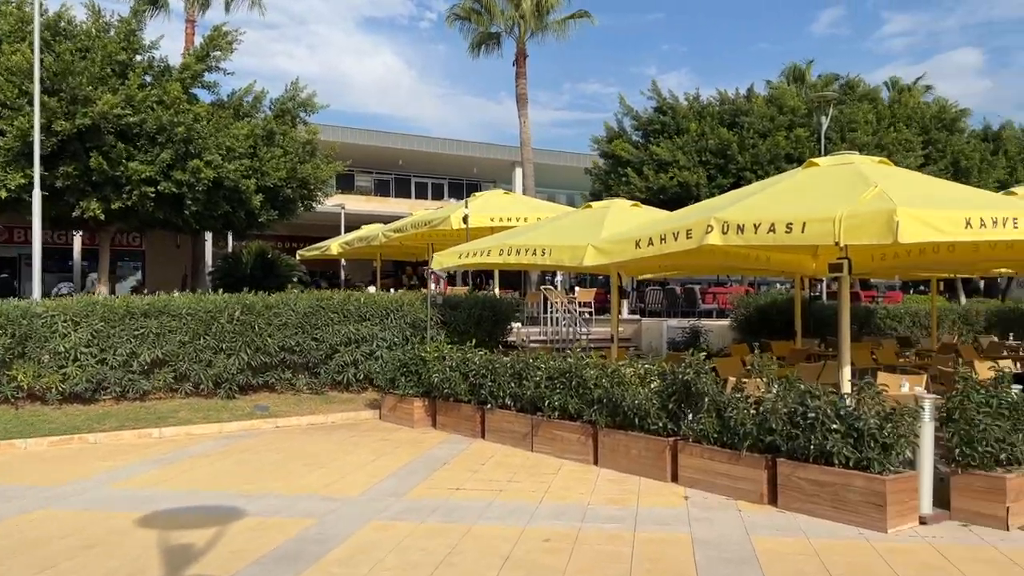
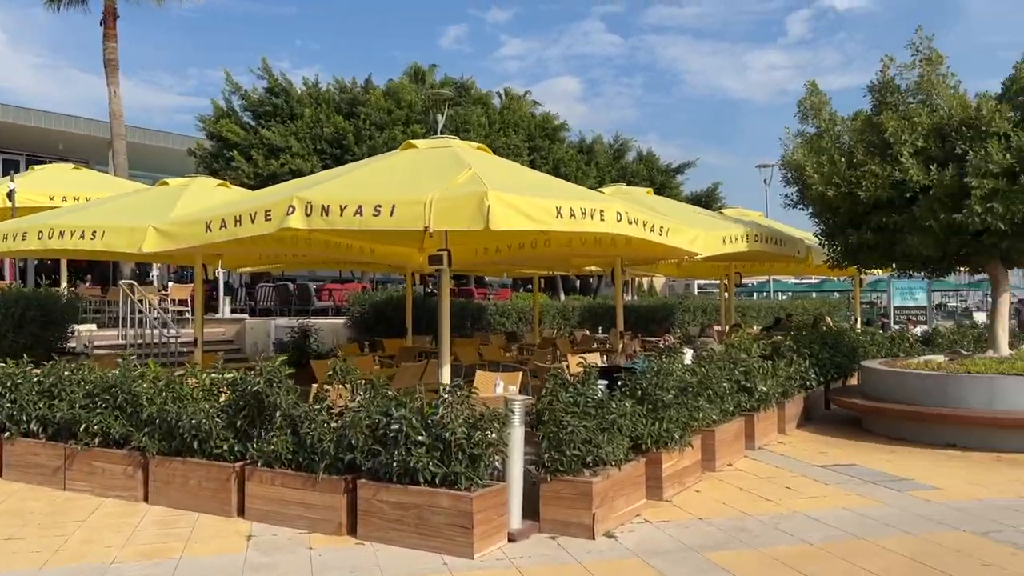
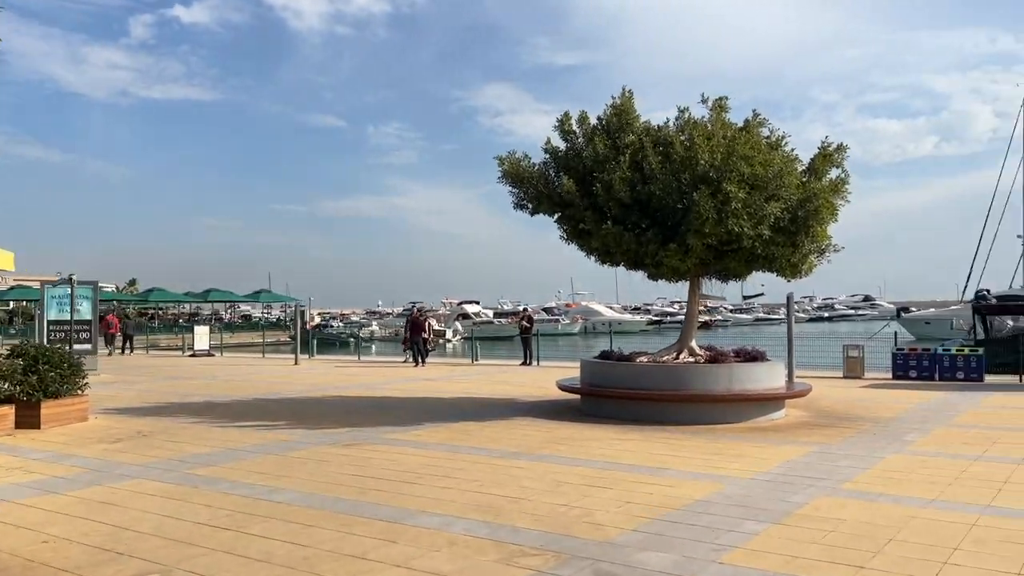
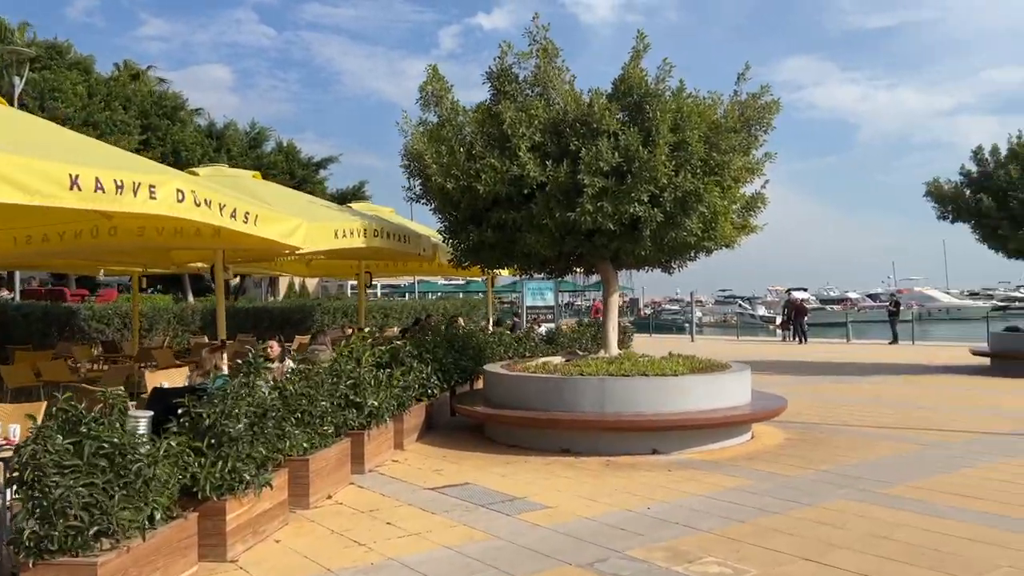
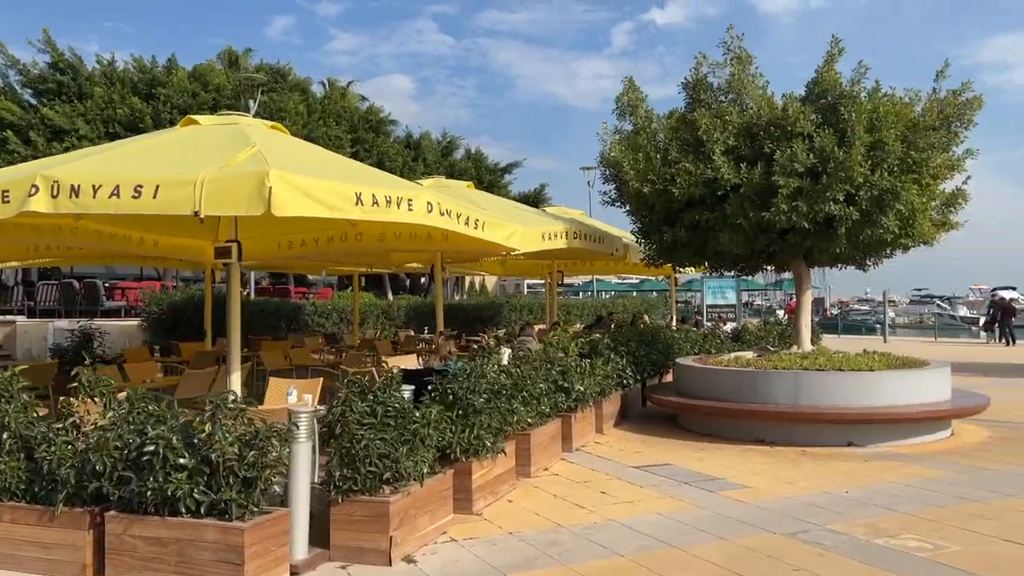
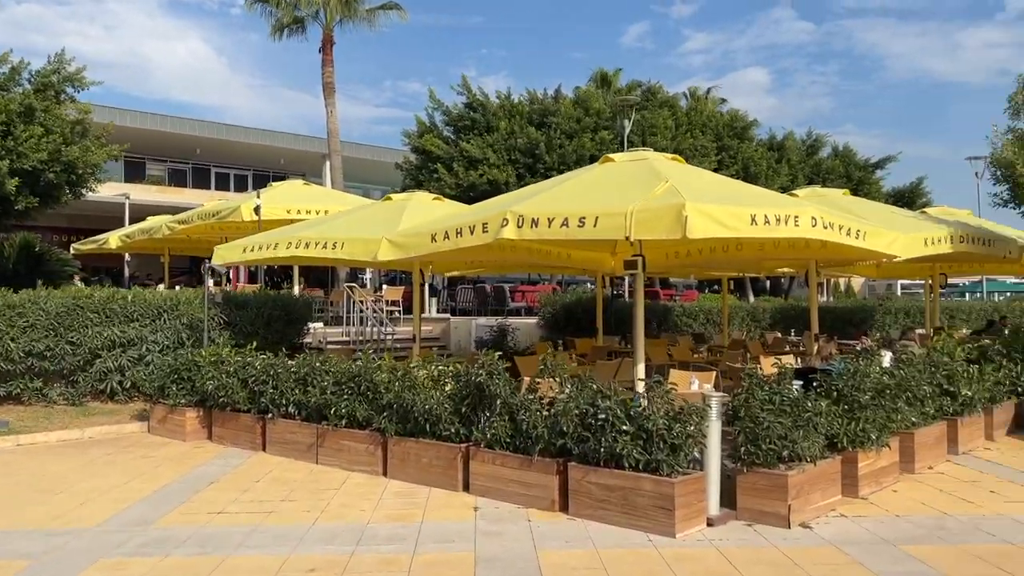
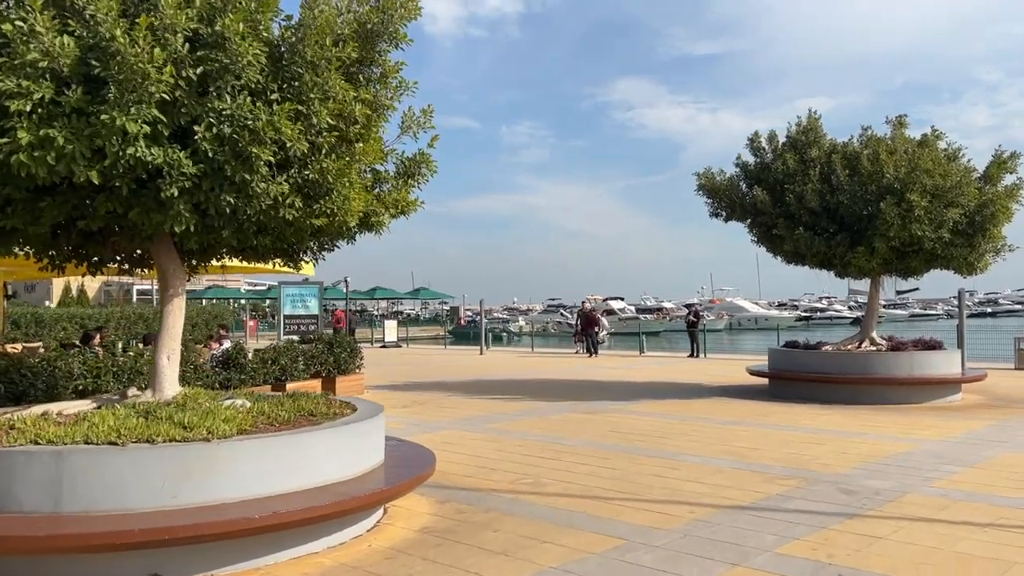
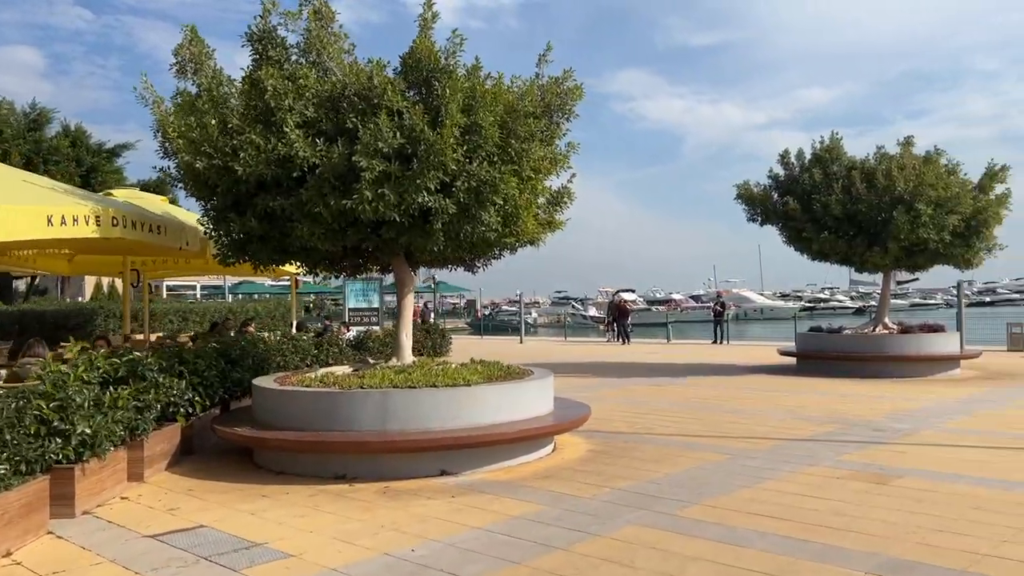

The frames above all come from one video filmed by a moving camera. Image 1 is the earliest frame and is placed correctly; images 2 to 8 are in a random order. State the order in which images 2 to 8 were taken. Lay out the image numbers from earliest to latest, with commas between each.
6, 2, 5, 4, 8, 7, 3
